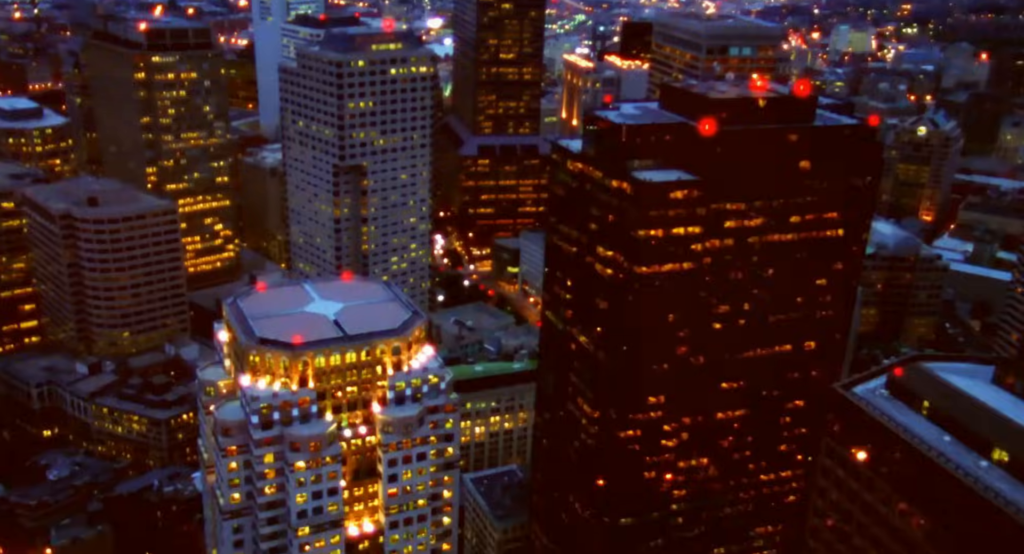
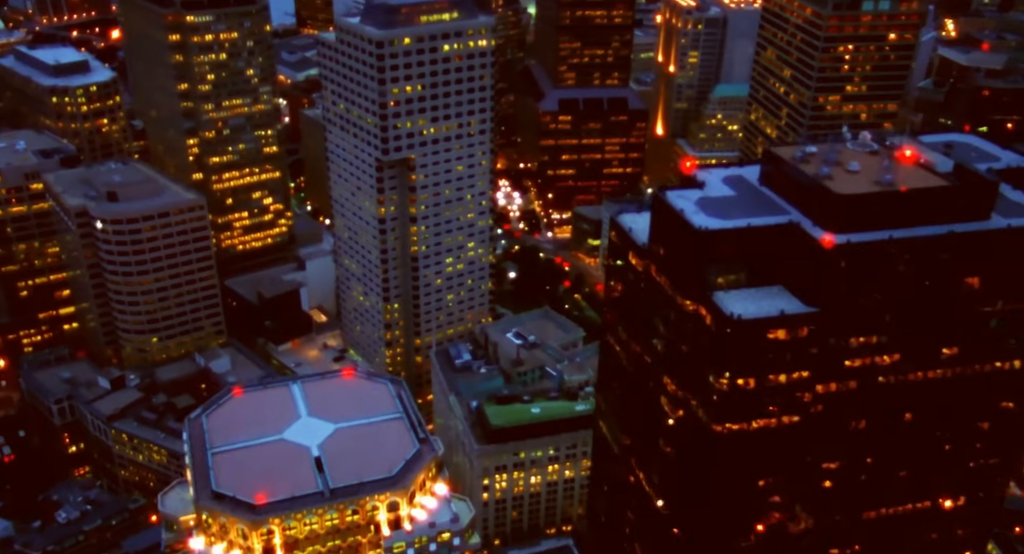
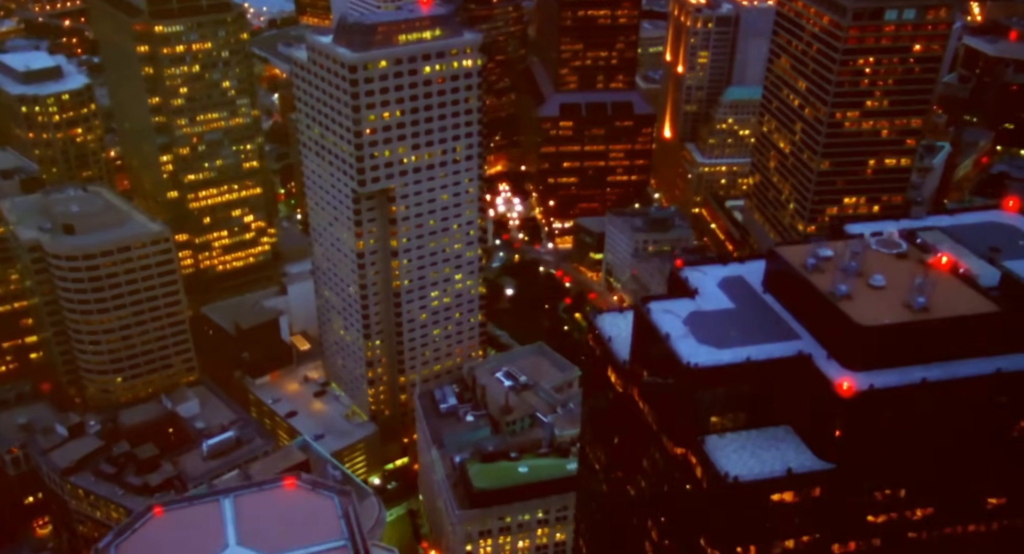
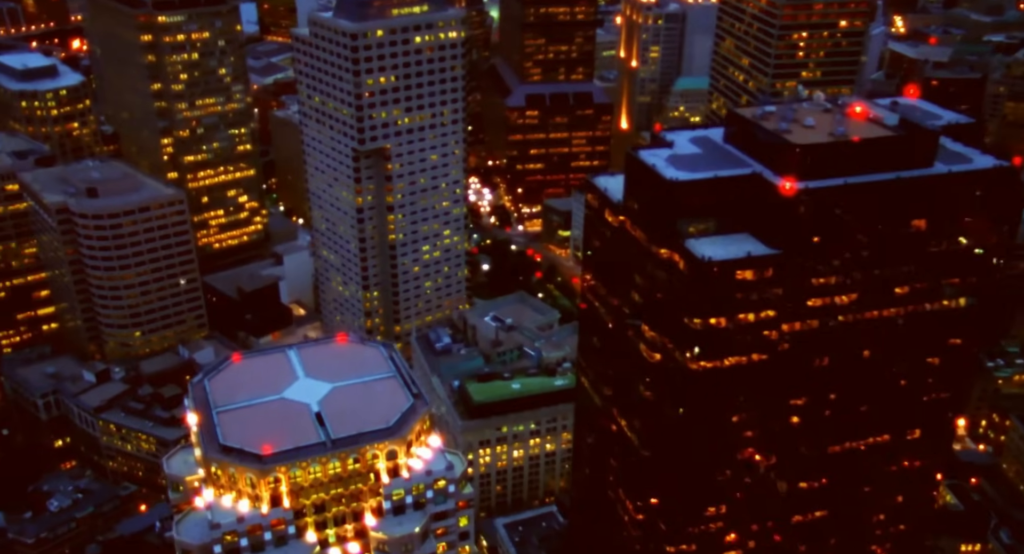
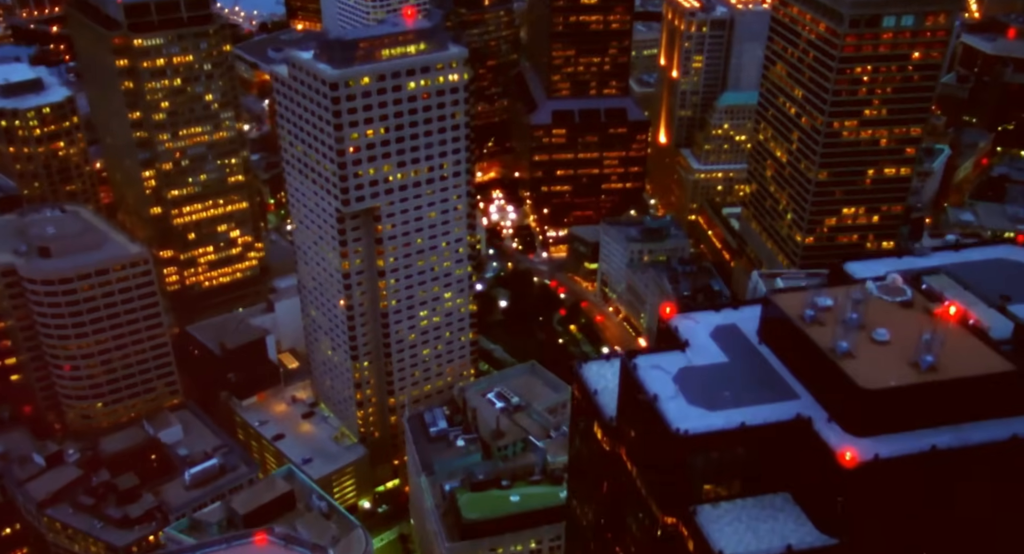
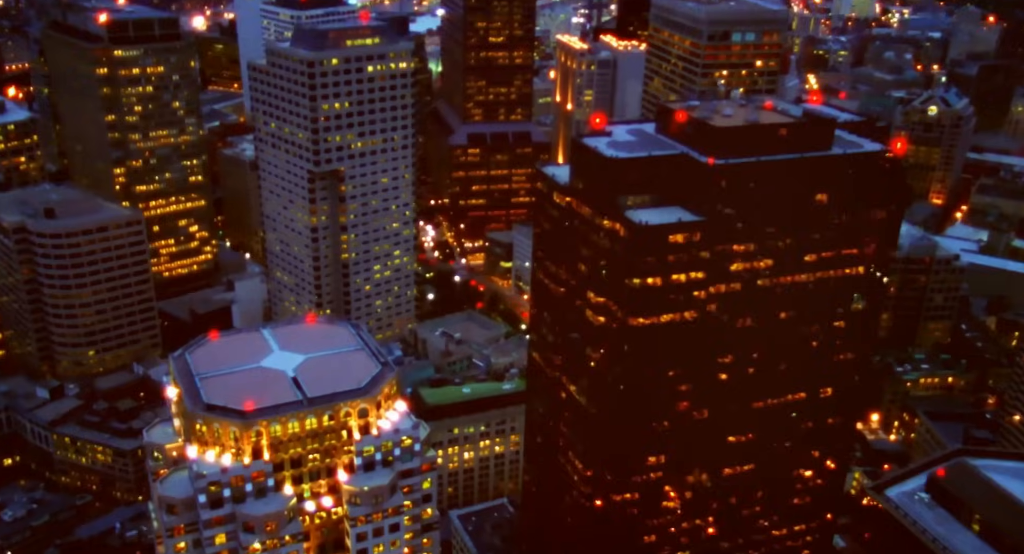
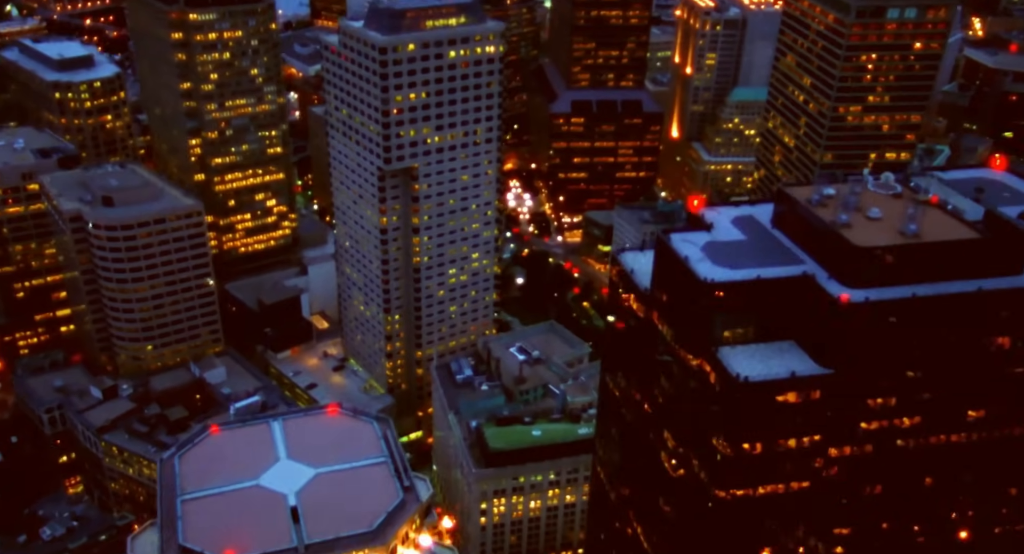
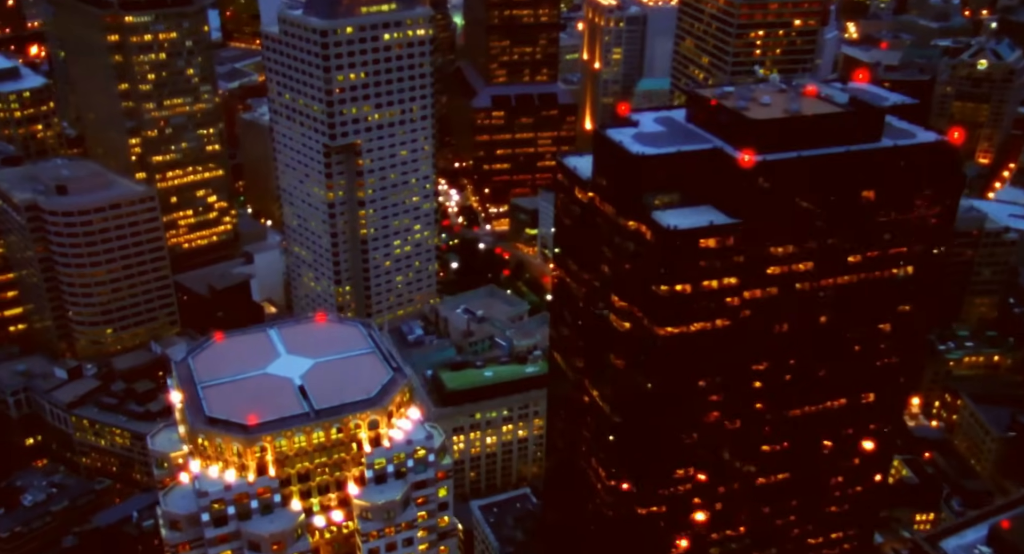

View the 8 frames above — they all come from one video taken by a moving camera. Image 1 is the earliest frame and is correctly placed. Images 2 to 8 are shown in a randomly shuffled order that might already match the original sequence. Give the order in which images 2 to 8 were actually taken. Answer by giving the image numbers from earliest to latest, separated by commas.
6, 8, 4, 2, 7, 3, 5
